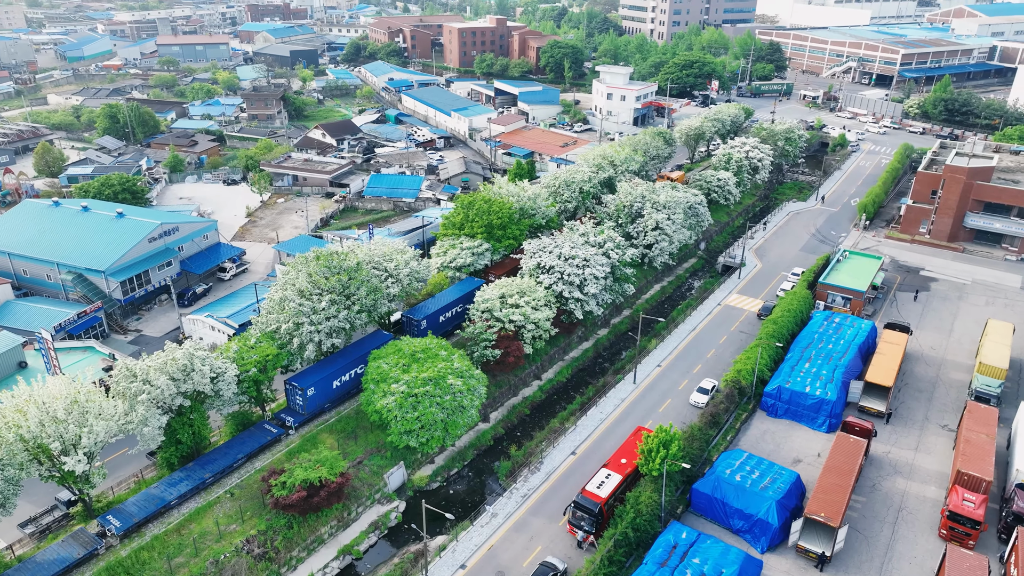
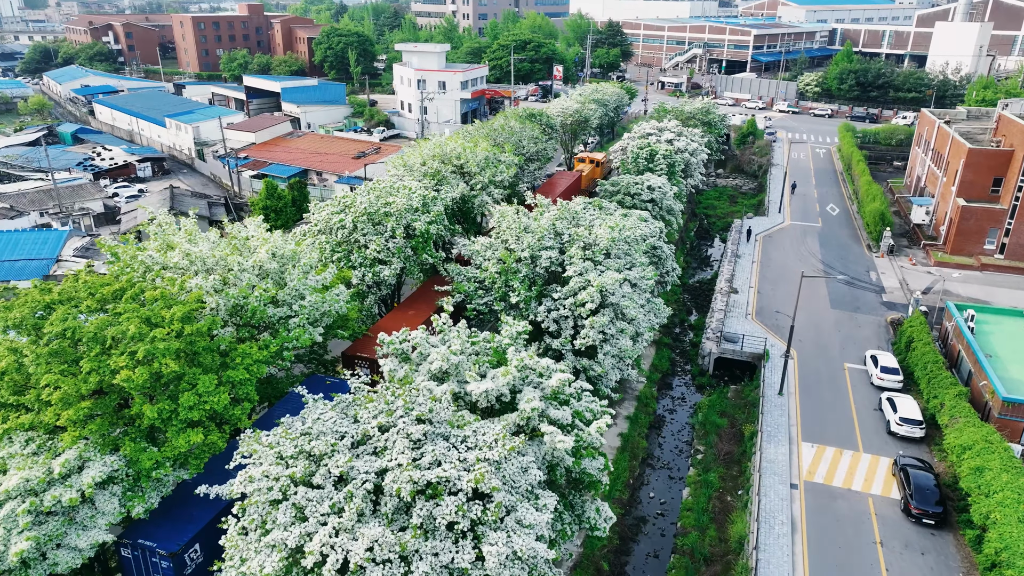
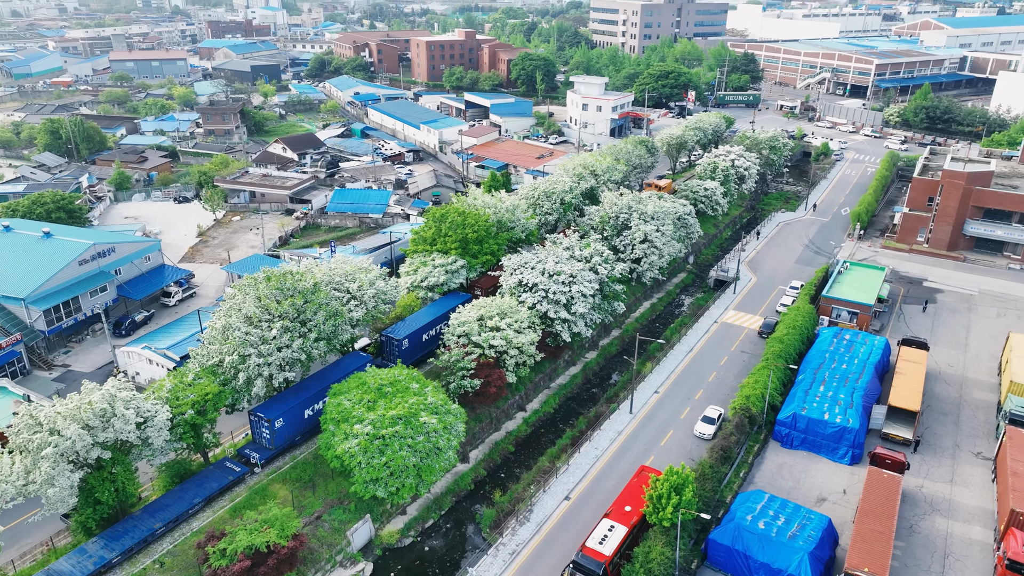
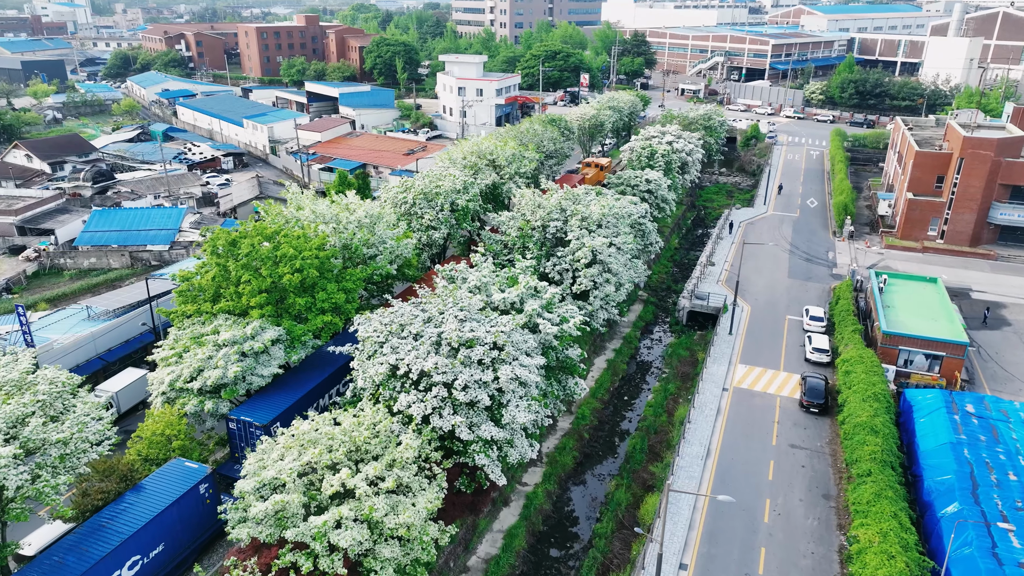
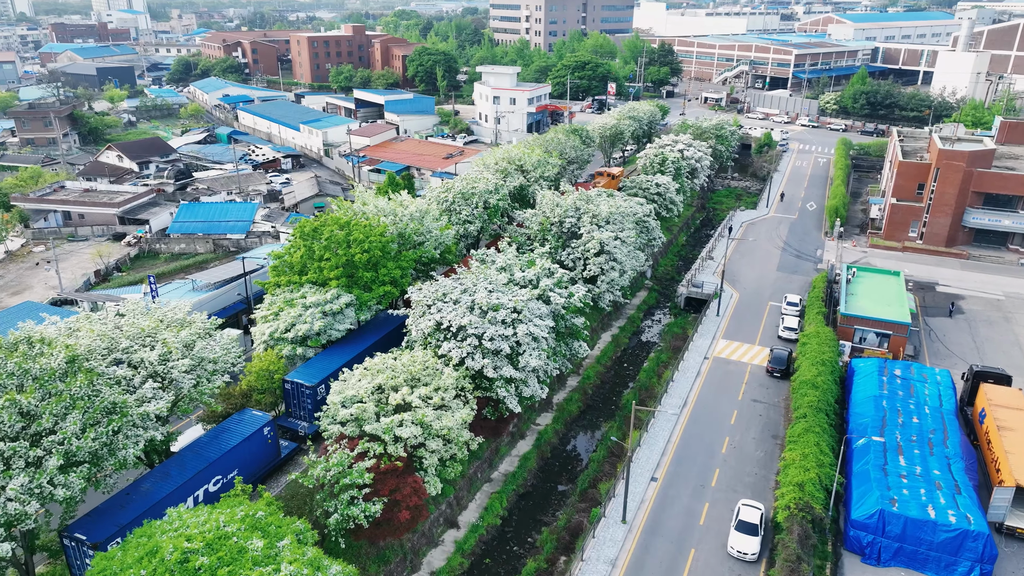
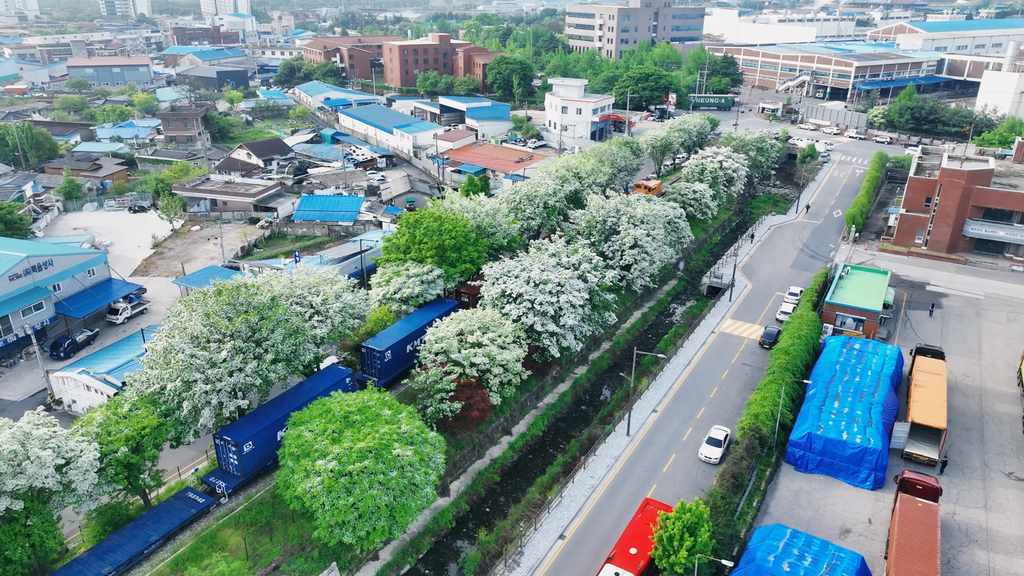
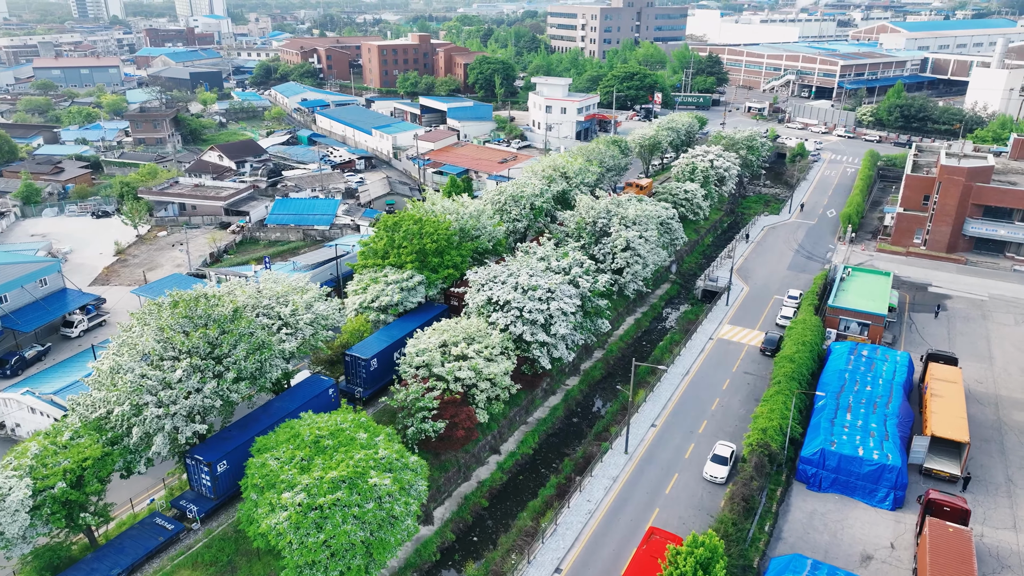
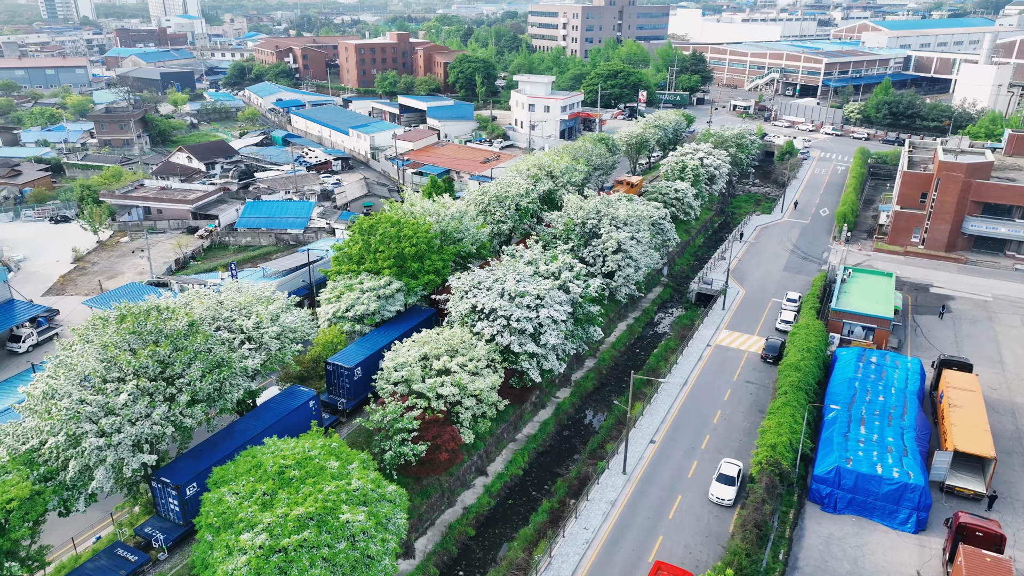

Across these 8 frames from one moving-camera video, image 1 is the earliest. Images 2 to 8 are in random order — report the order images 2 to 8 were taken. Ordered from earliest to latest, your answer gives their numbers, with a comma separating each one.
3, 6, 7, 8, 5, 4, 2
